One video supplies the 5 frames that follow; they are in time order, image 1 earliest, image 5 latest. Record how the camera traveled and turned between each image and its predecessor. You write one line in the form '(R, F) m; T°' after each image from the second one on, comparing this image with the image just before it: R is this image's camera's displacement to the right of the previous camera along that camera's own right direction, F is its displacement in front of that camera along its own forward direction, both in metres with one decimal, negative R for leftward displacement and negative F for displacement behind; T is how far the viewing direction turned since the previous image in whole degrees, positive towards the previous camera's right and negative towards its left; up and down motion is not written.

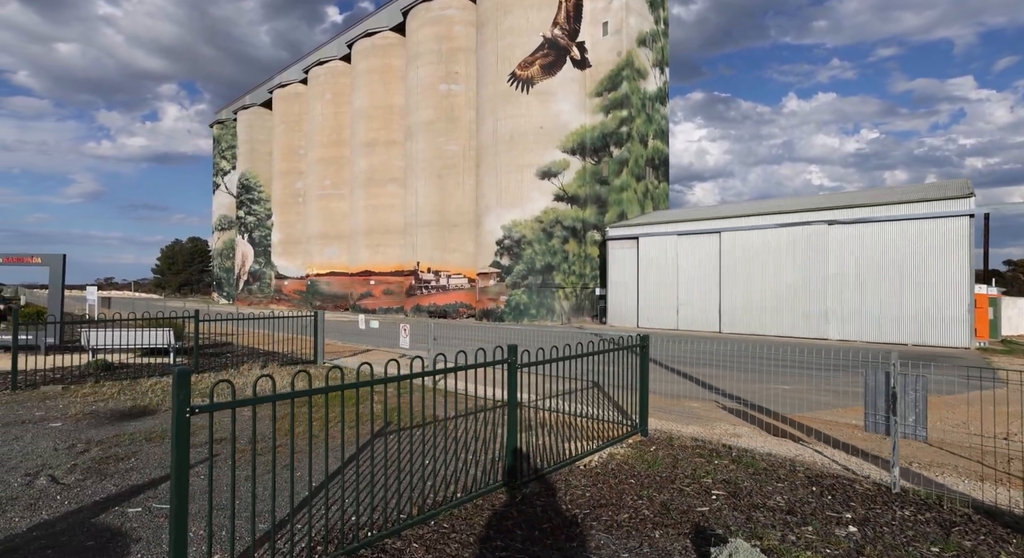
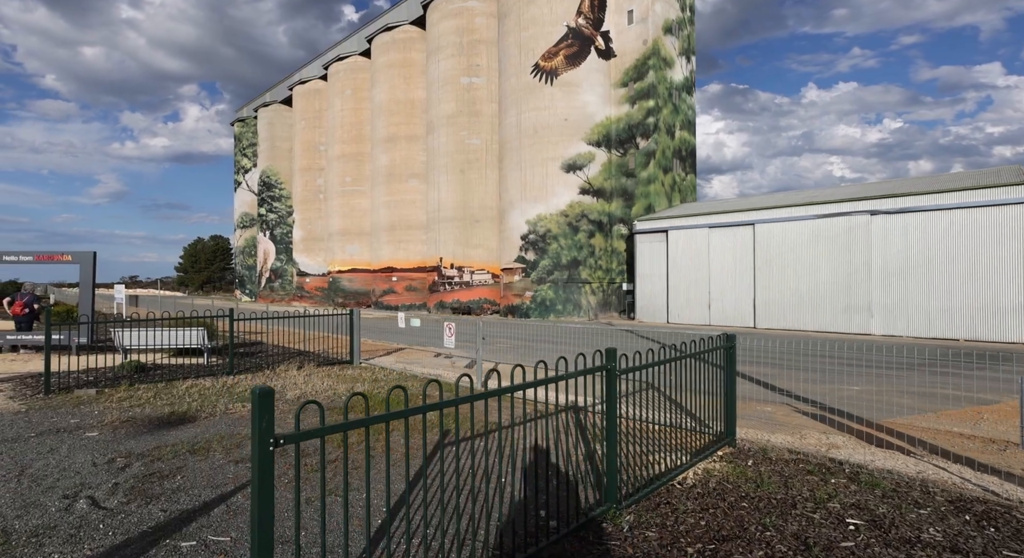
(-0.6, +0.6) m; -2°
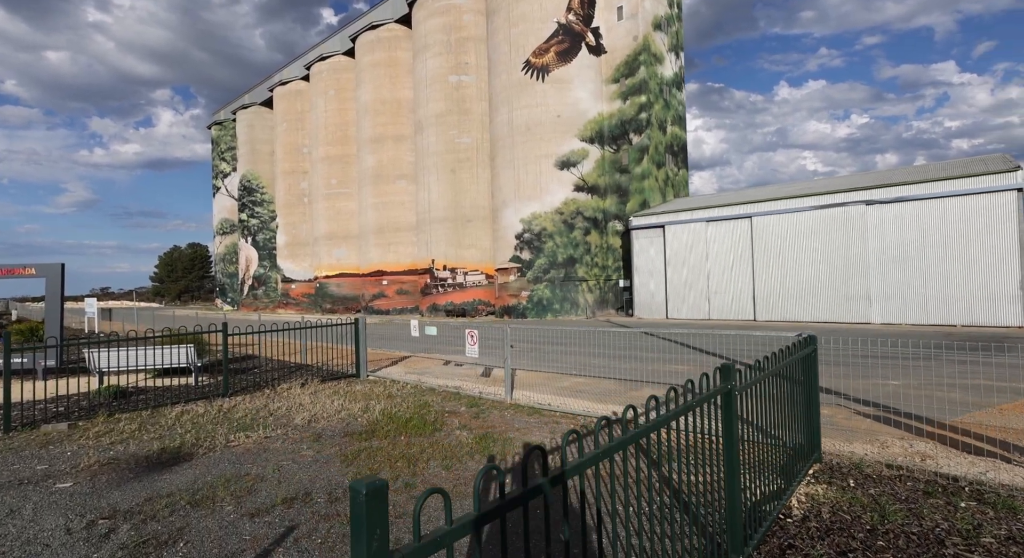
(-0.7, +0.9) m; +1°
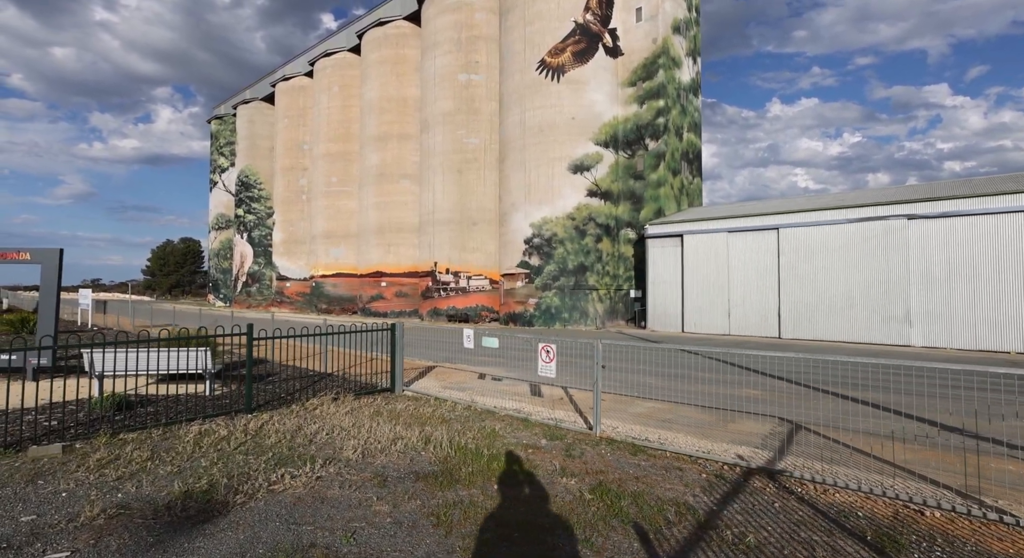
(-1.3, +1.4) m; +1°
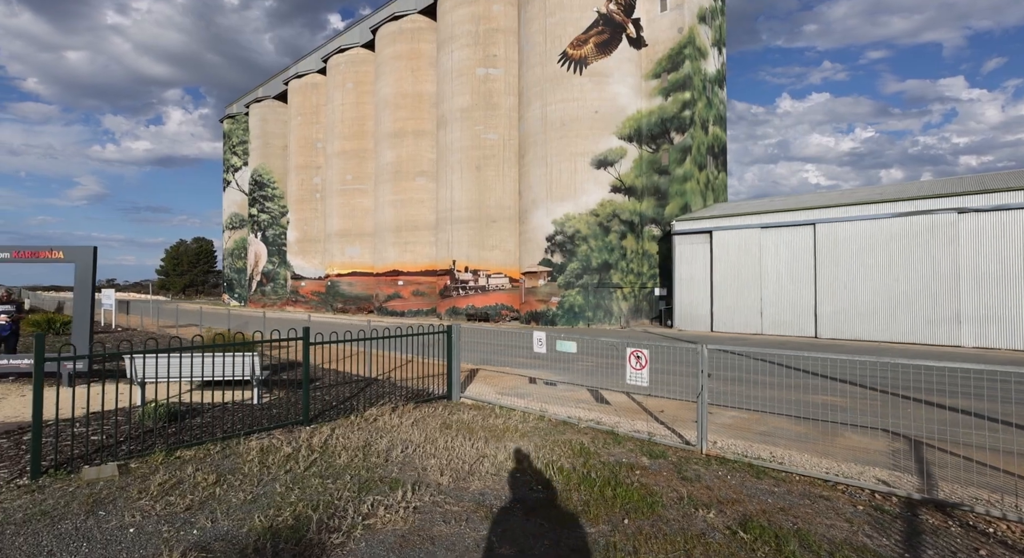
(-1.0, +0.7) m; -1°
